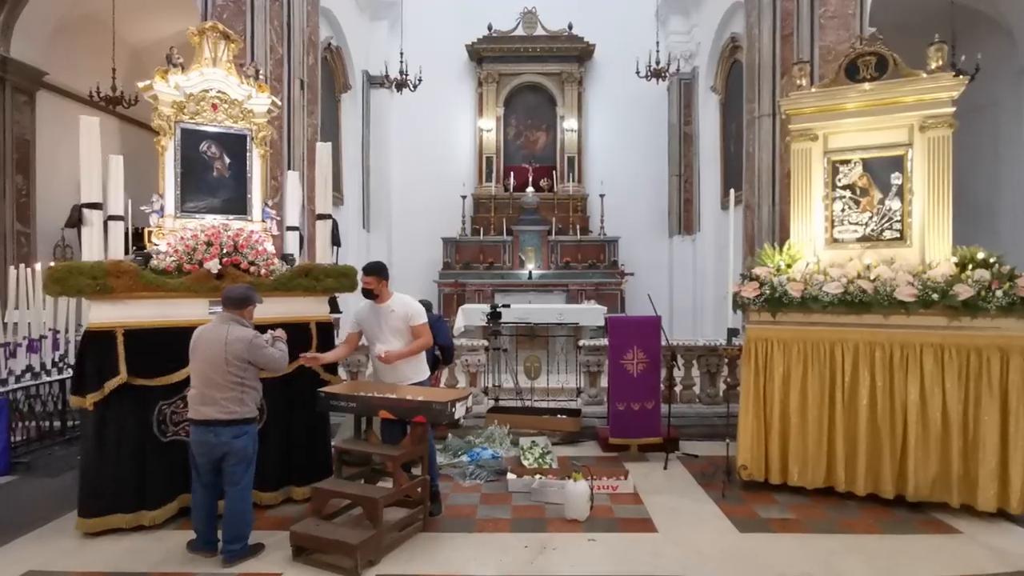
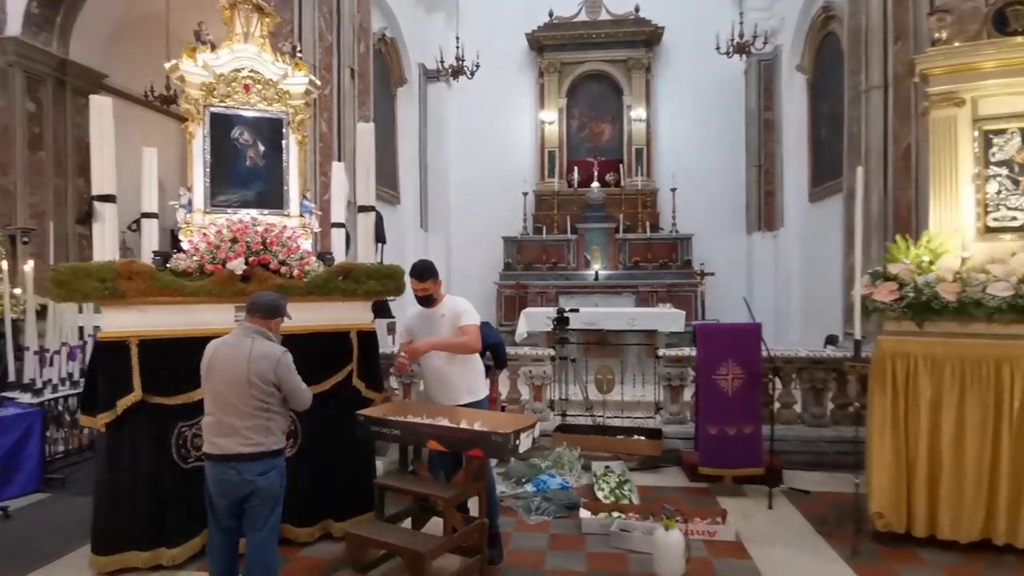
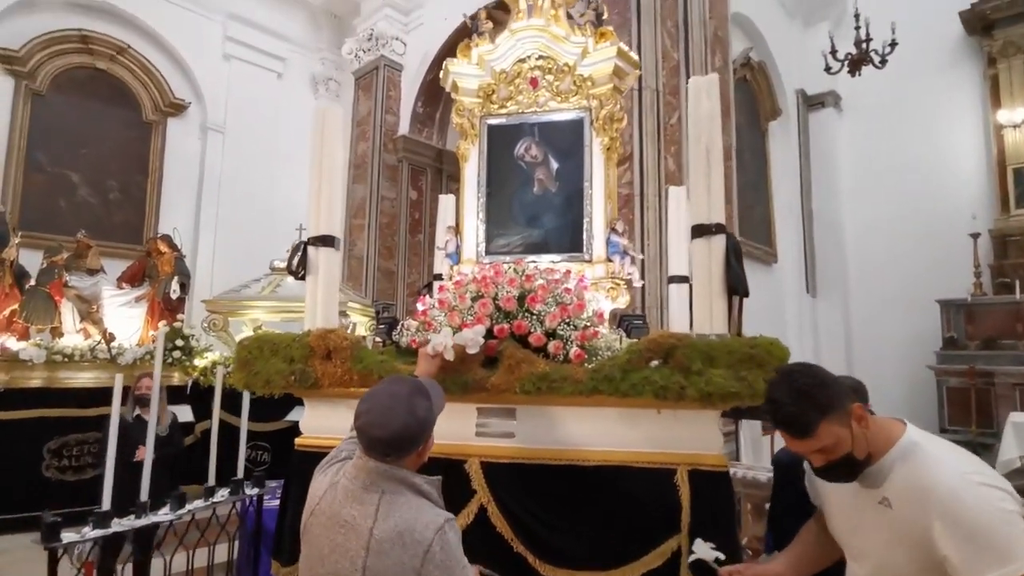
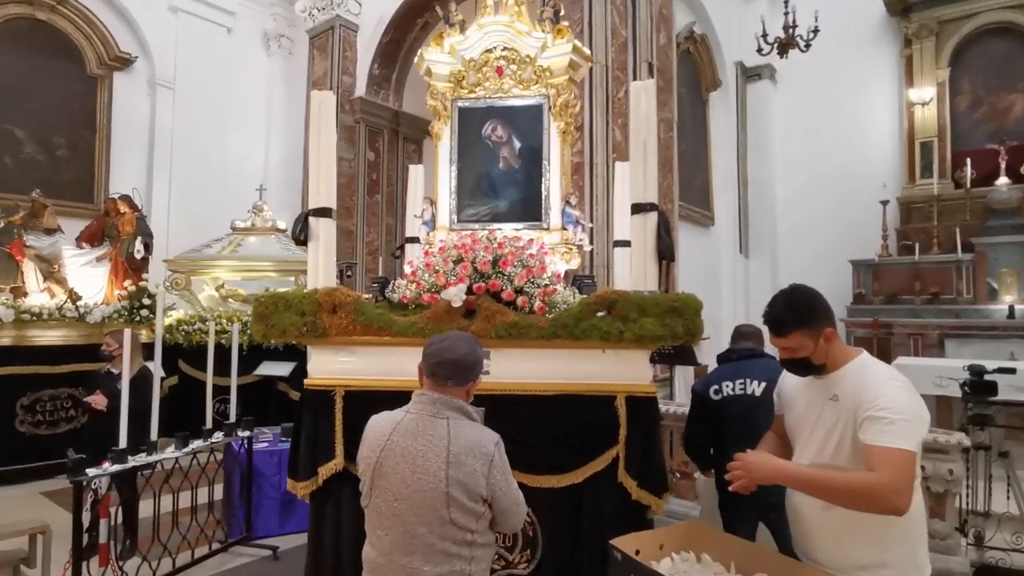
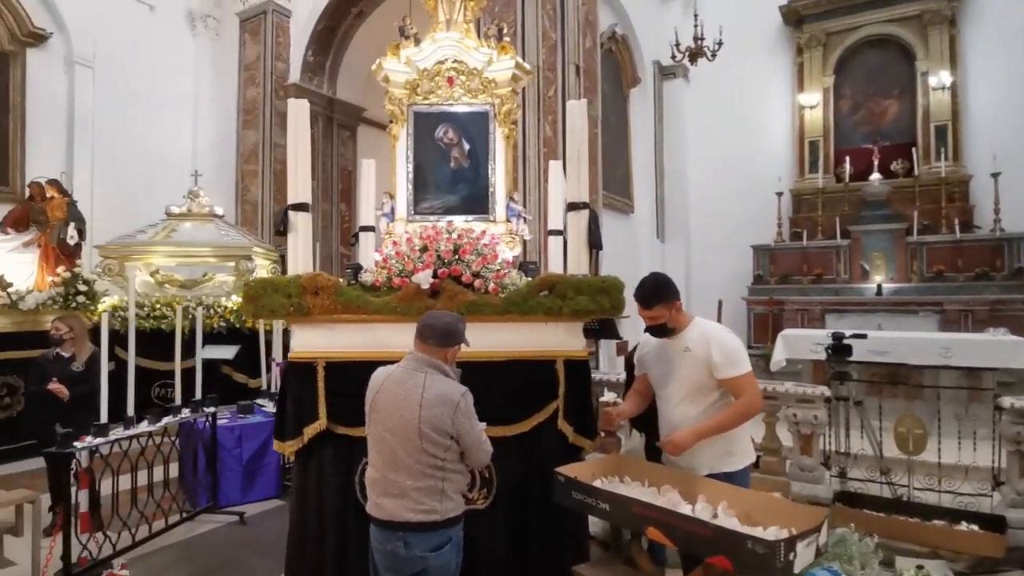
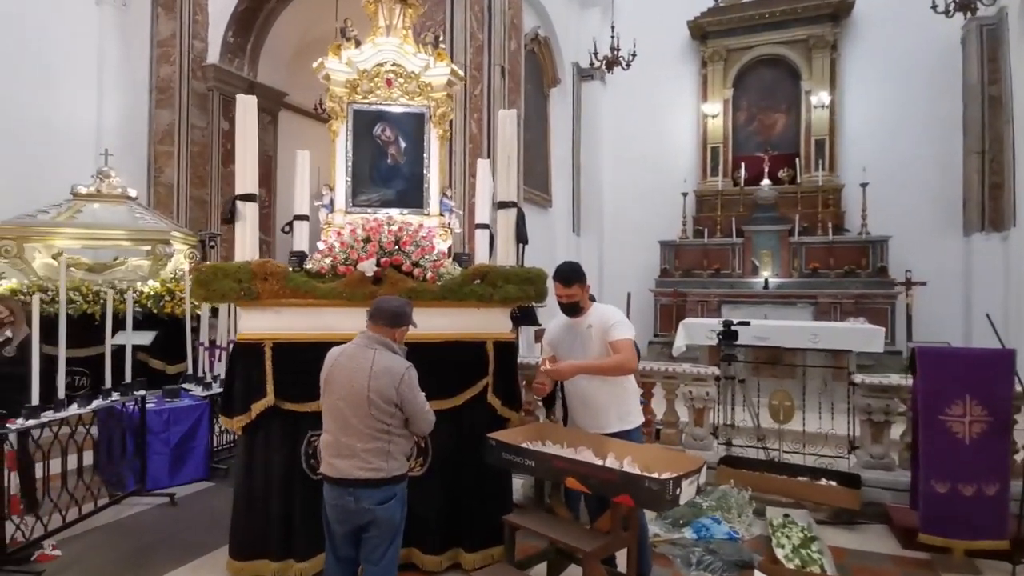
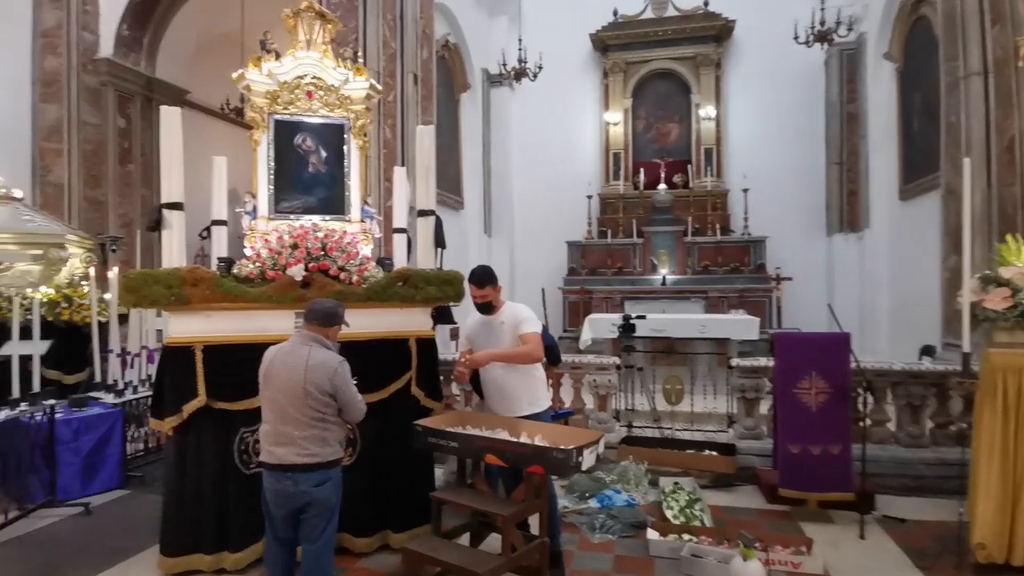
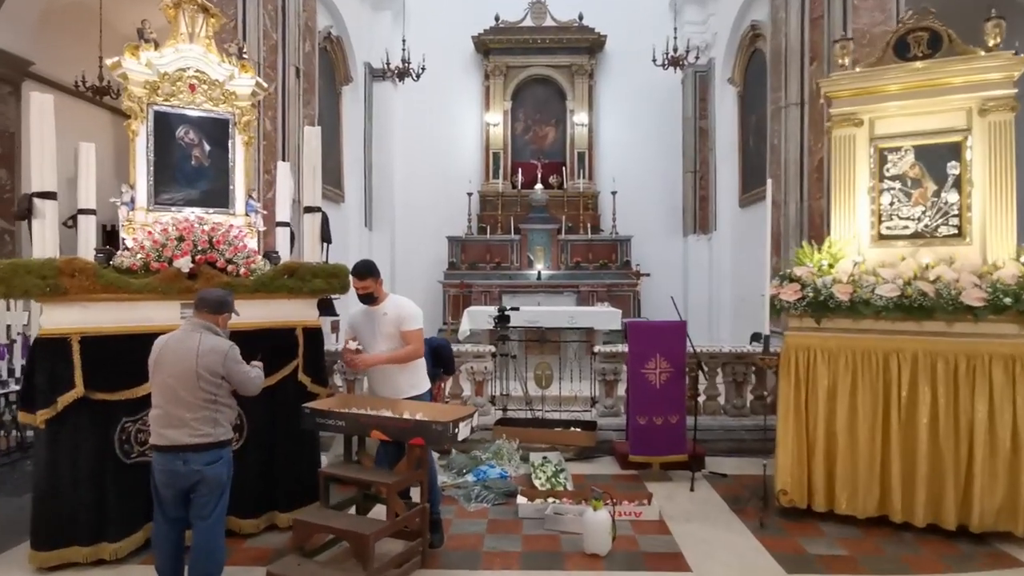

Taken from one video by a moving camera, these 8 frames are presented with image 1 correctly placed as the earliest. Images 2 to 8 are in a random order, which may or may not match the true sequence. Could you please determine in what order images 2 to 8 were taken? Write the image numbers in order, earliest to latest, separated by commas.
8, 2, 7, 6, 5, 4, 3
